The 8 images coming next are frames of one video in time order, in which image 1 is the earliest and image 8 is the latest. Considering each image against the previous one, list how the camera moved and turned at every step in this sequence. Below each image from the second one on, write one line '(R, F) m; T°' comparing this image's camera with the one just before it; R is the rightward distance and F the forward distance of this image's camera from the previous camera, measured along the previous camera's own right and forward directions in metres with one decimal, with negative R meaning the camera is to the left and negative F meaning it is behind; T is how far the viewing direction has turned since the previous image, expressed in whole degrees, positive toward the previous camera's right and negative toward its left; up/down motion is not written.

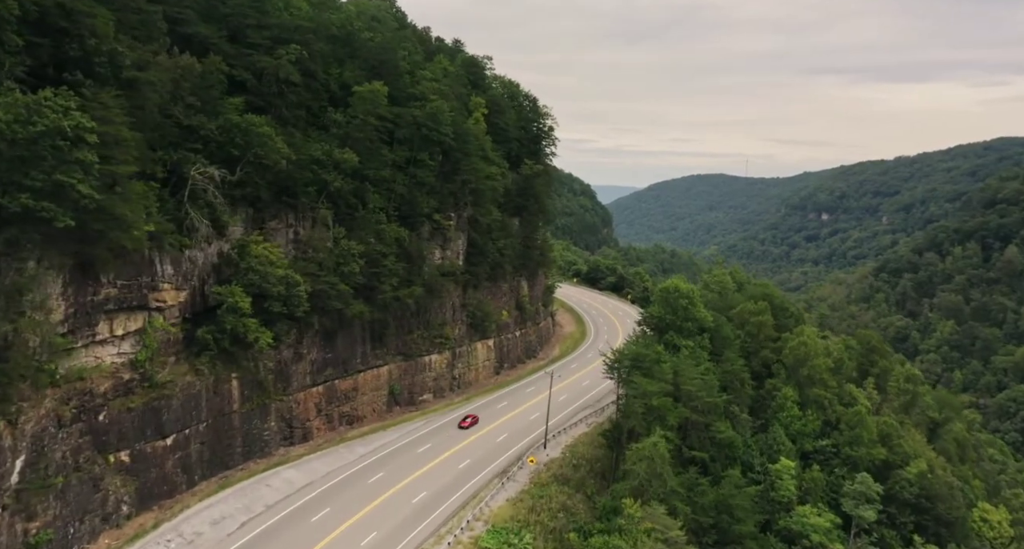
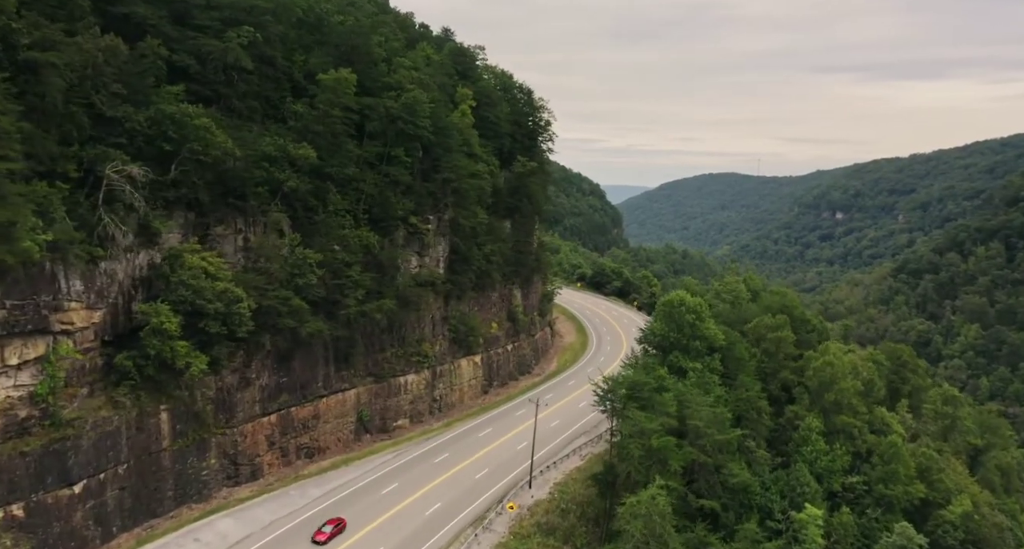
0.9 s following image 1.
(+1.5, +5.9) m; -1°
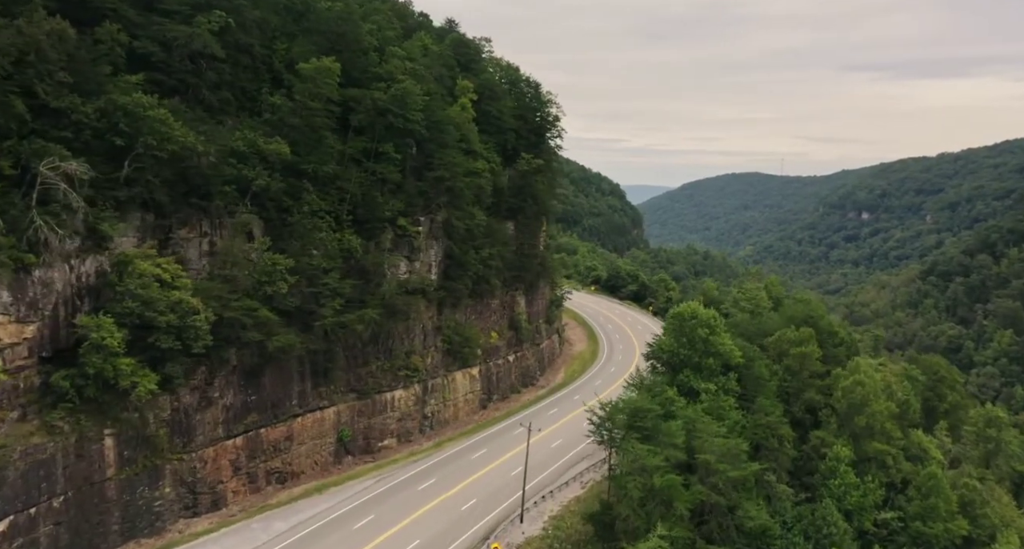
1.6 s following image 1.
(+1.3, +4.0) m; -1°
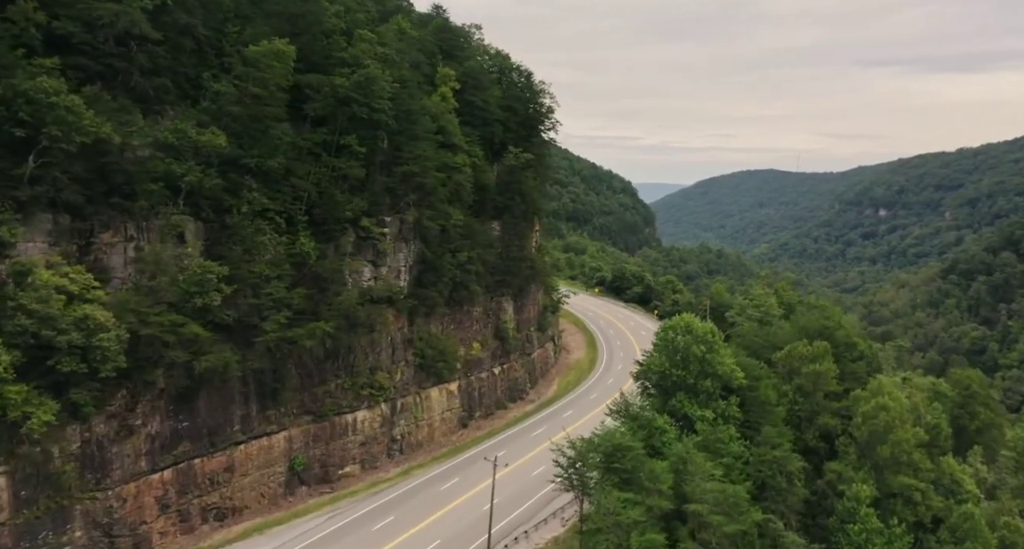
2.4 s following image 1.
(+1.8, +4.7) m; -1°
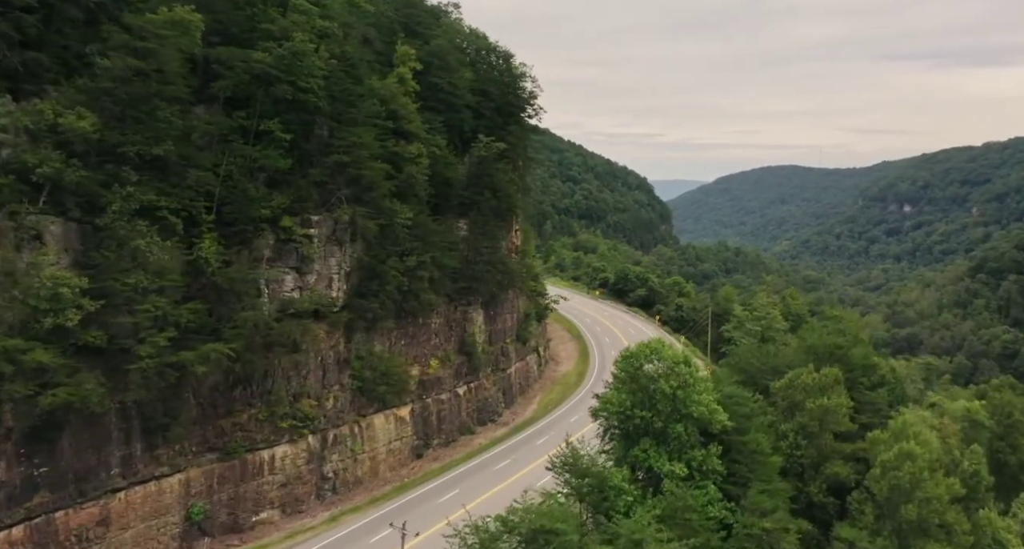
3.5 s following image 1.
(+2.9, +6.3) m; -1°
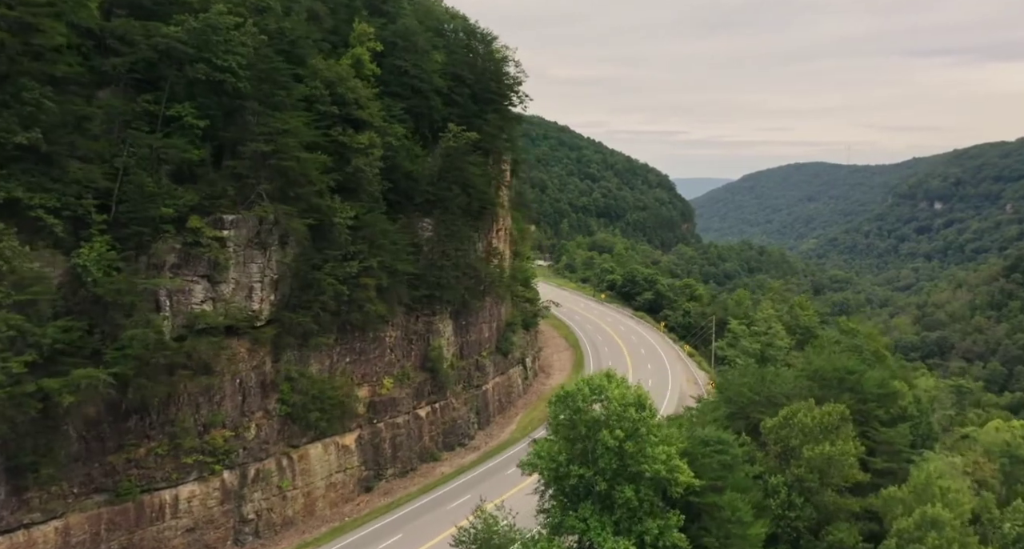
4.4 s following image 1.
(+2.7, +5.2) m; -2°
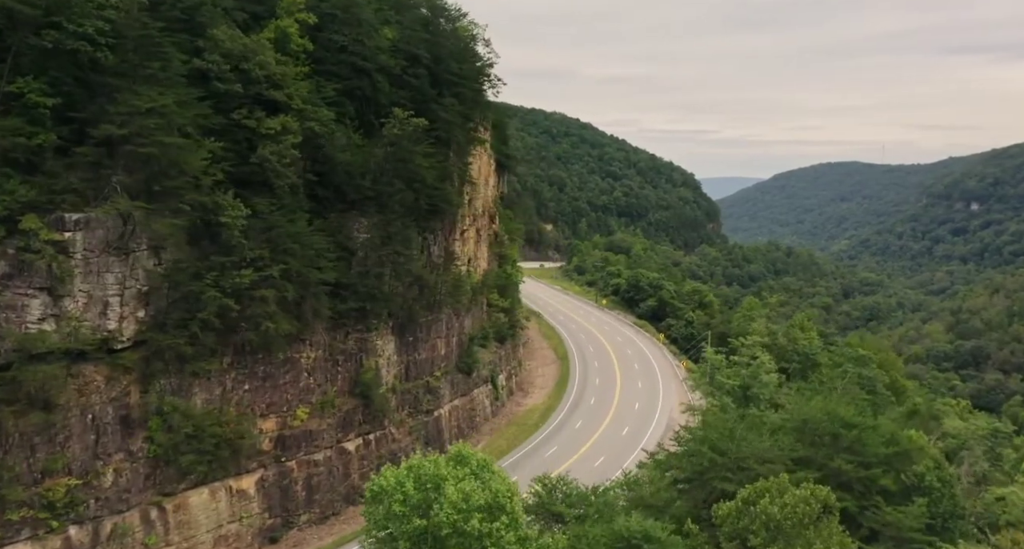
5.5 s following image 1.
(+3.3, +5.9) m; -2°
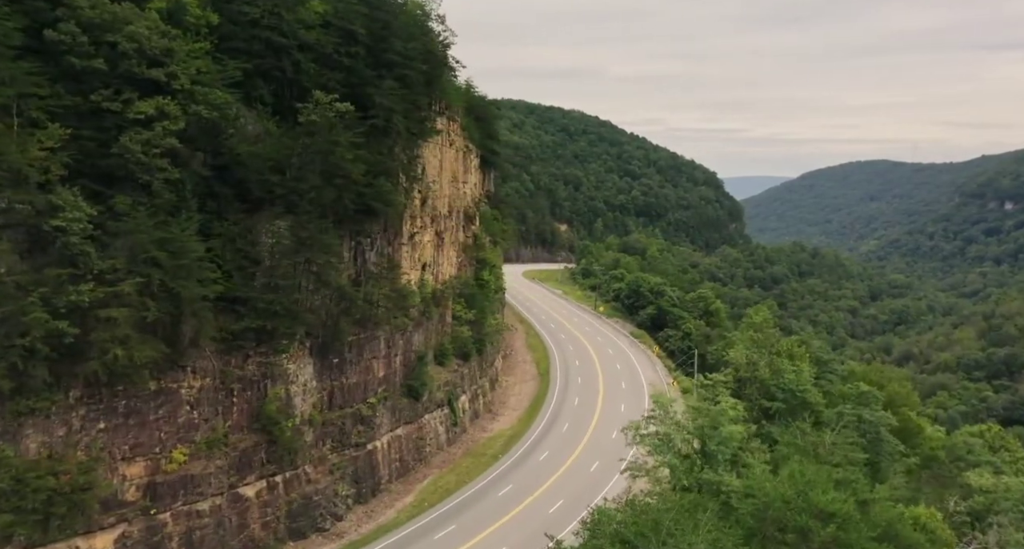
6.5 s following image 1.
(+3.1, +5.4) m; -2°
